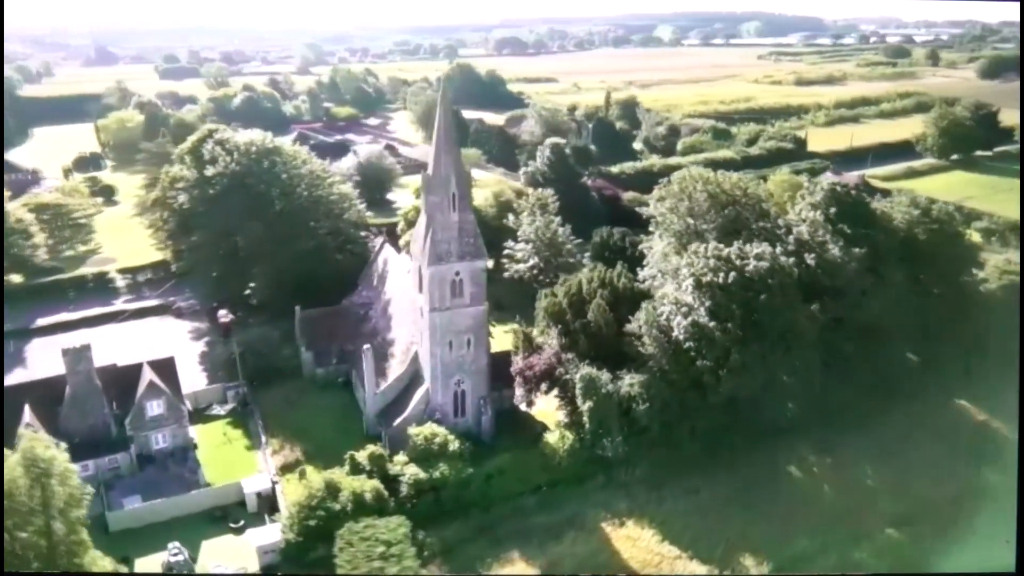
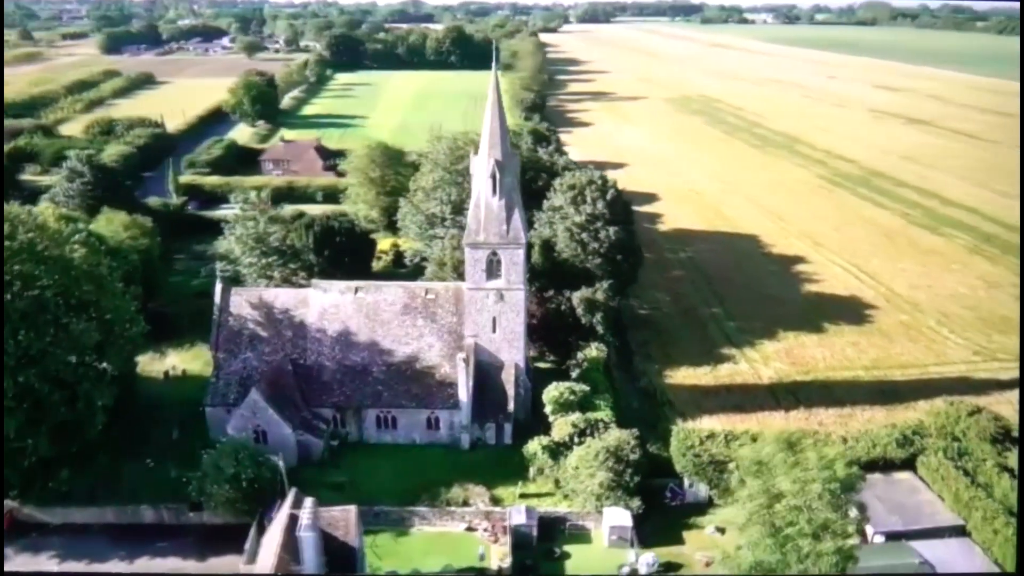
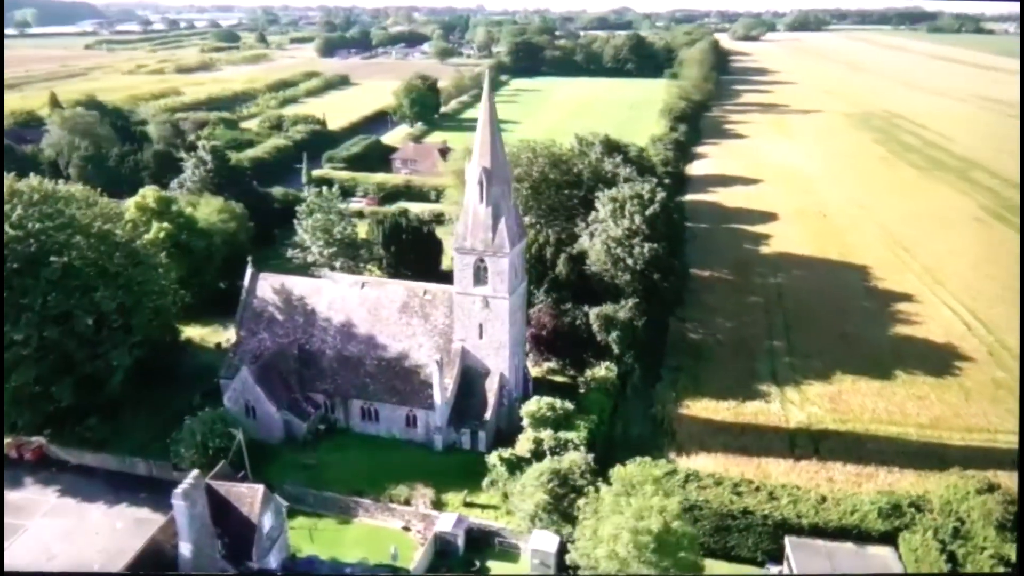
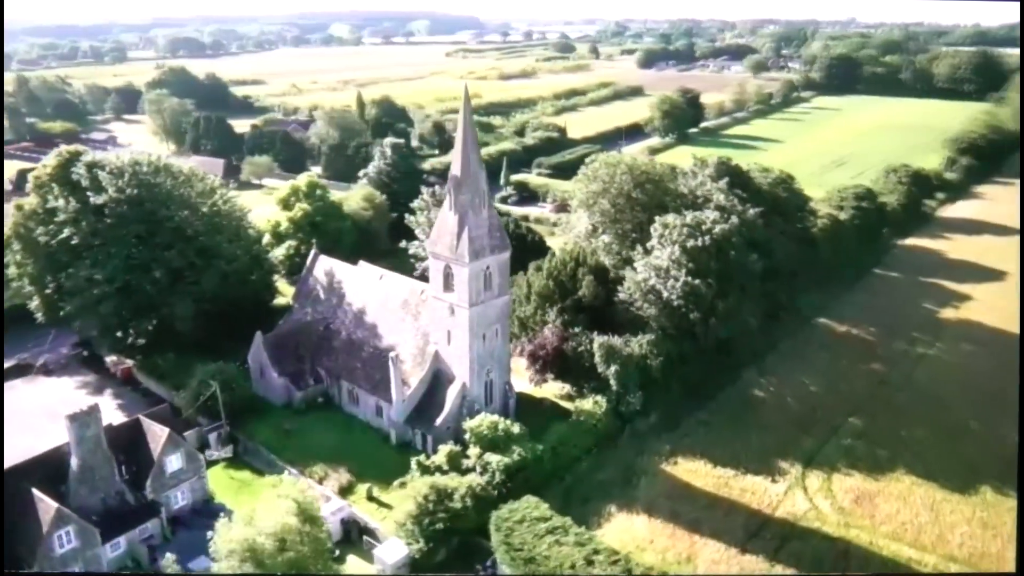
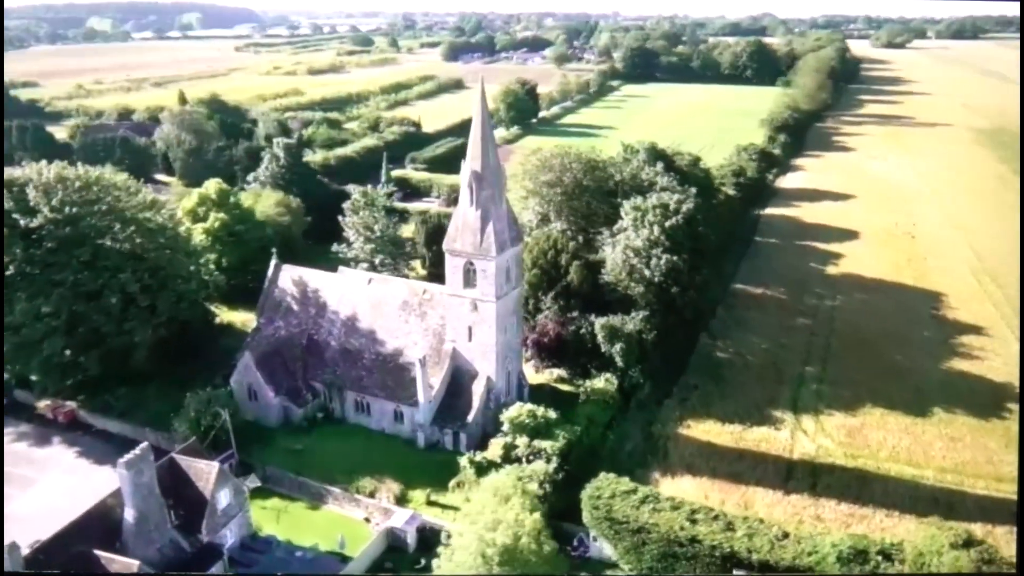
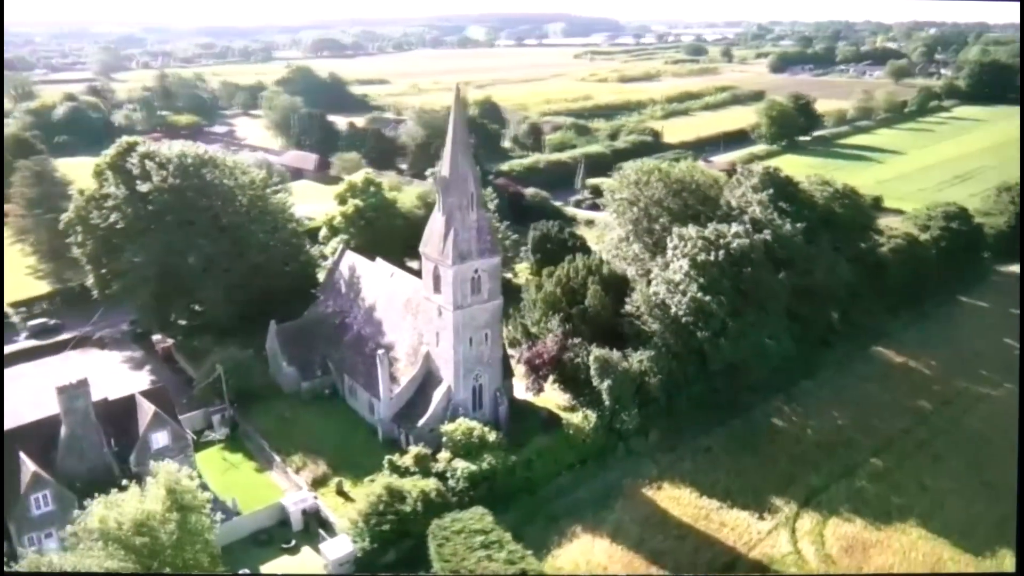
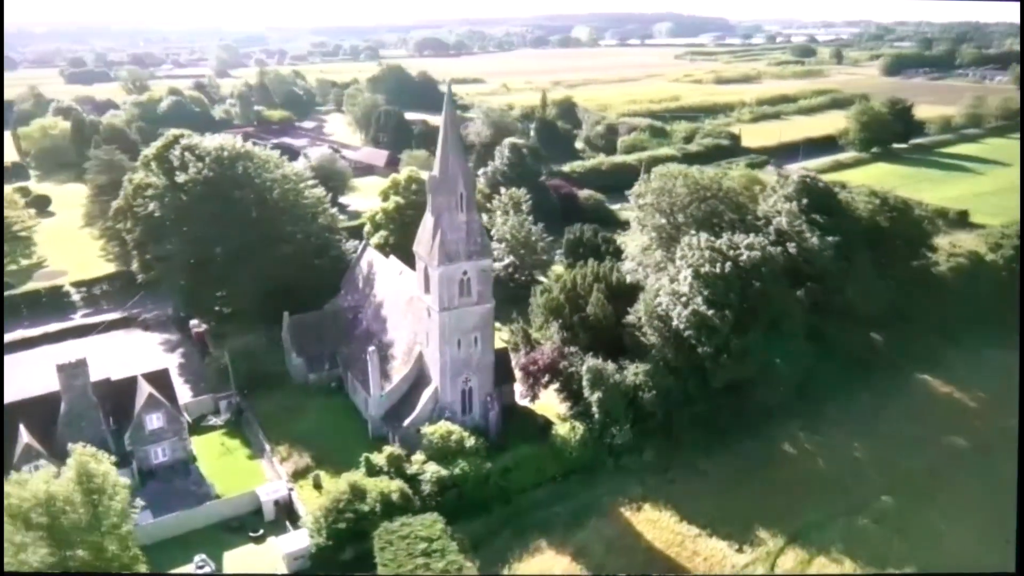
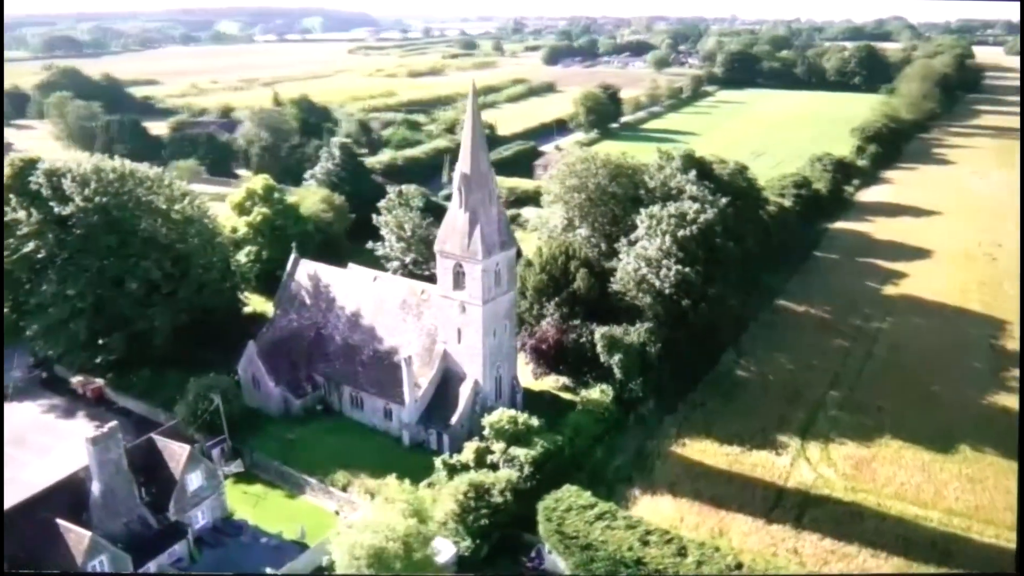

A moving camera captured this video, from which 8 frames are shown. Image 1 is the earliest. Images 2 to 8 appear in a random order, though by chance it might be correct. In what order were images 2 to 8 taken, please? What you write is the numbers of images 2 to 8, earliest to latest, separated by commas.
7, 6, 4, 8, 5, 3, 2
